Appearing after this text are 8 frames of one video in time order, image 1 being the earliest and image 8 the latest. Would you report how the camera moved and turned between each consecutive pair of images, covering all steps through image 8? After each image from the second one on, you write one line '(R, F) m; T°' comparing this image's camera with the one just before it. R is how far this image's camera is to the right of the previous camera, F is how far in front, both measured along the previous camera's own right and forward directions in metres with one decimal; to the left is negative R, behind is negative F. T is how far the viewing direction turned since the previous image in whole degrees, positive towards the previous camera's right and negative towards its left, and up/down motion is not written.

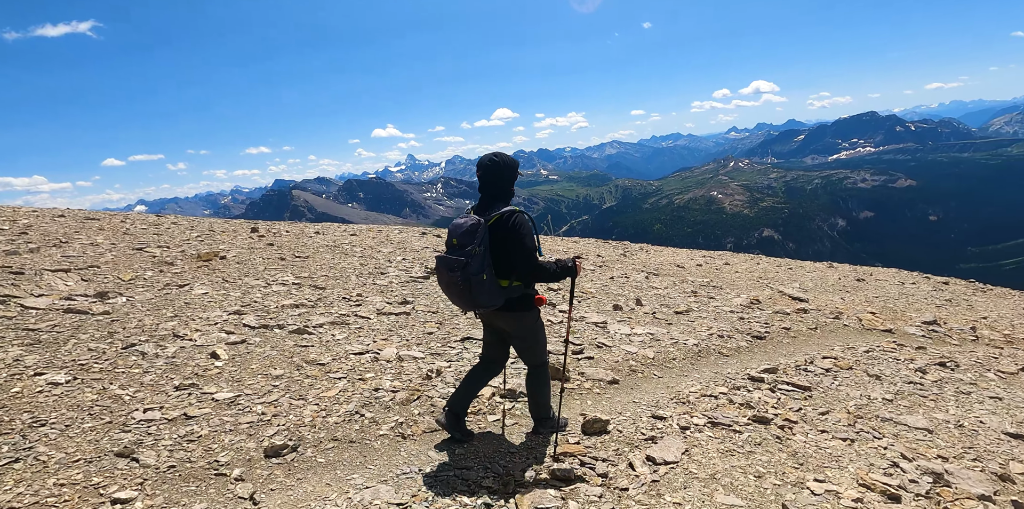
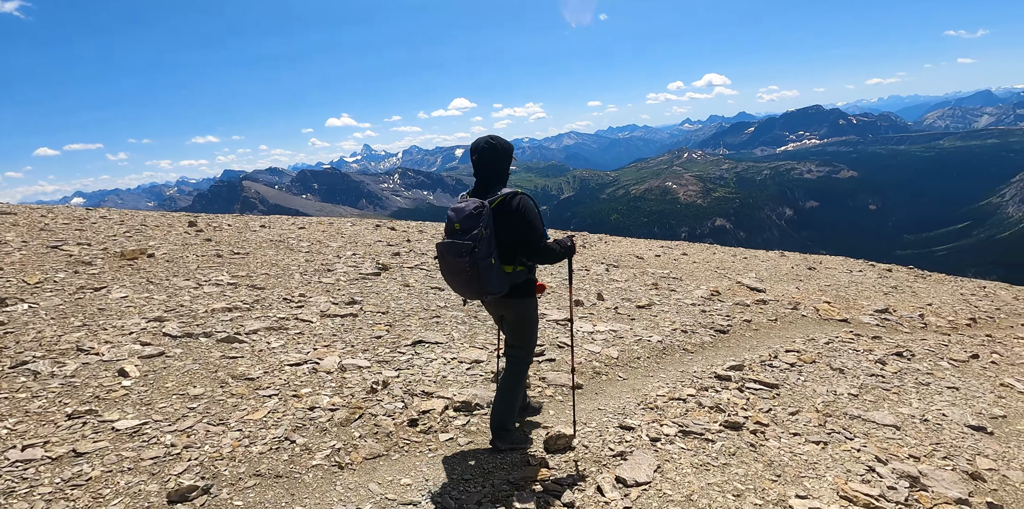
(+0.1, +1.0) m; +4°
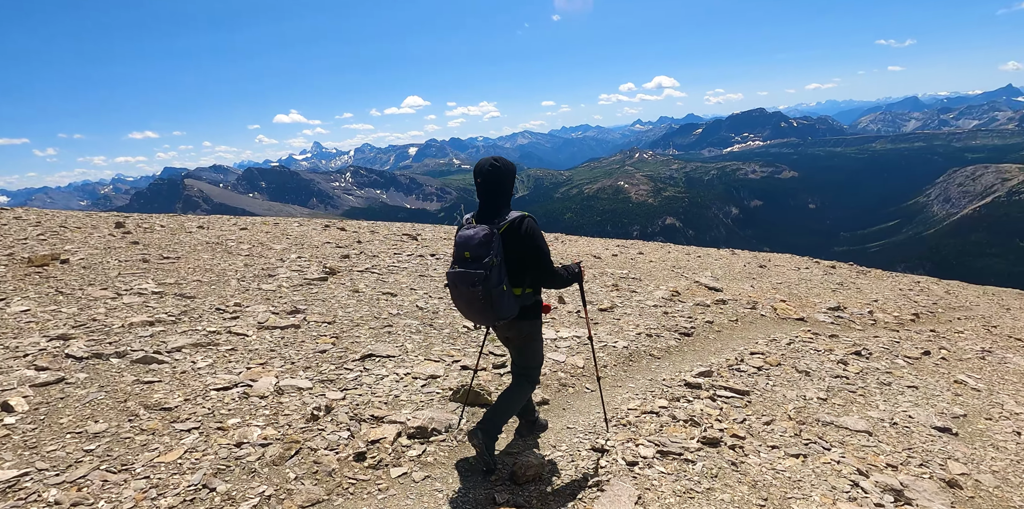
(-0.1, +1.0) m; +5°
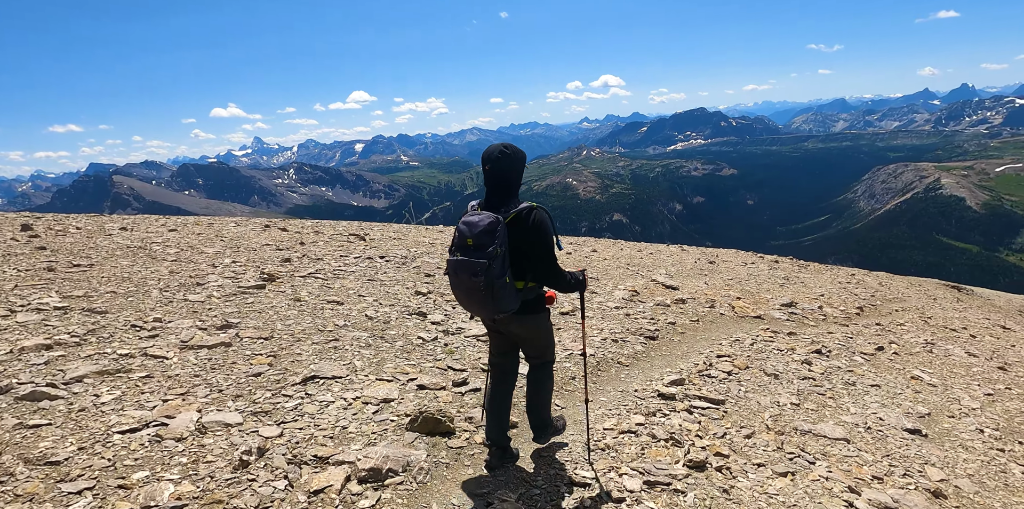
(-0.2, +1.1) m; +5°
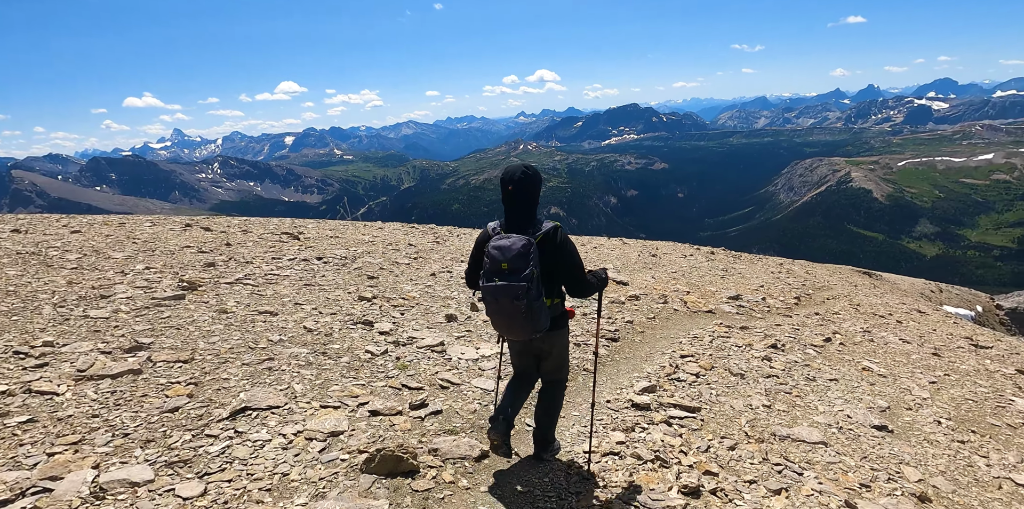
(-0.4, +1.2) m; +6°
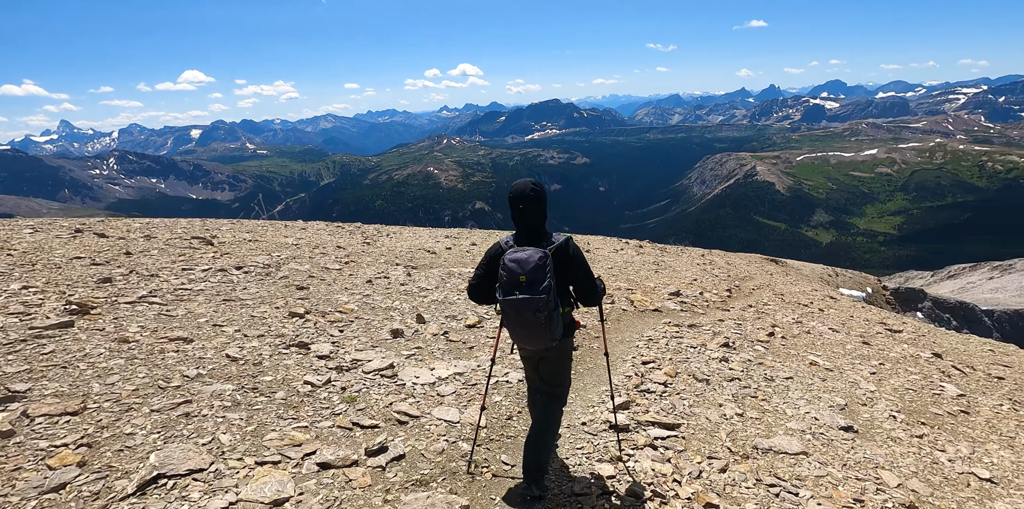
(-0.6, +1.3) m; +7°
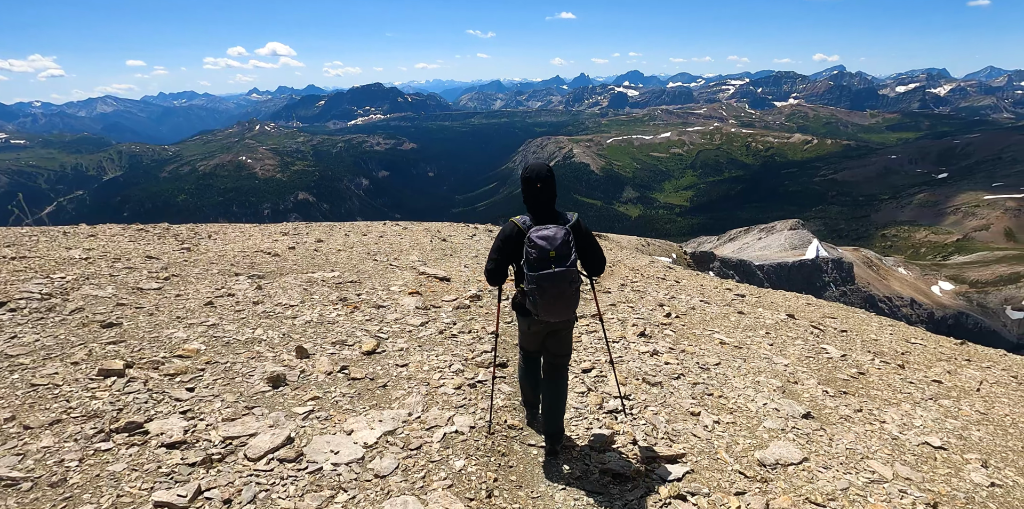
(-1.6, +3.2) m; +17°
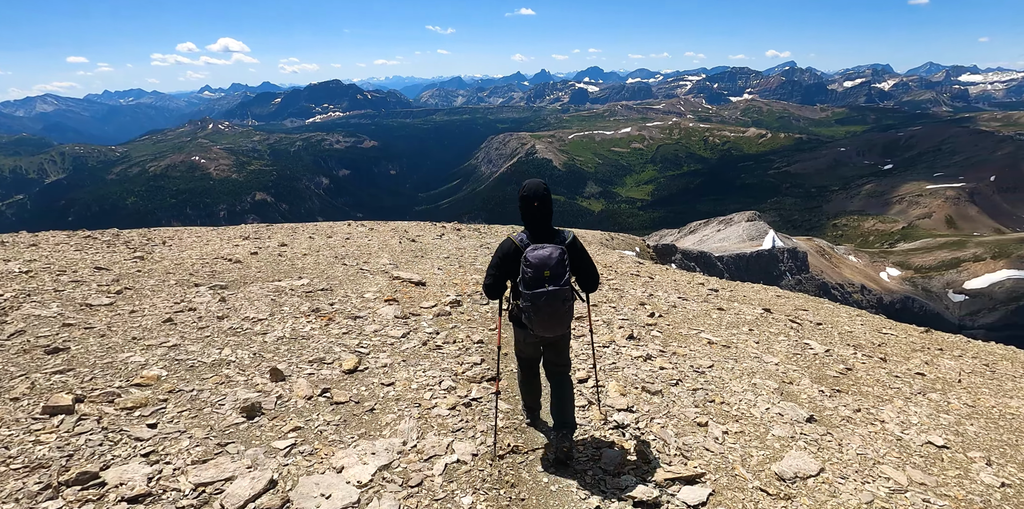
(-0.5, +0.8) m; +4°
